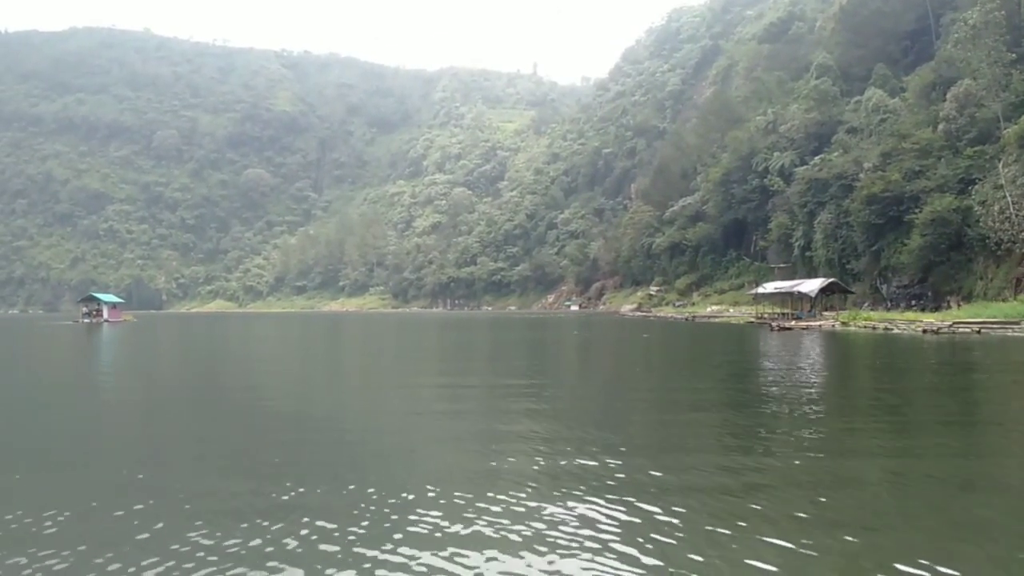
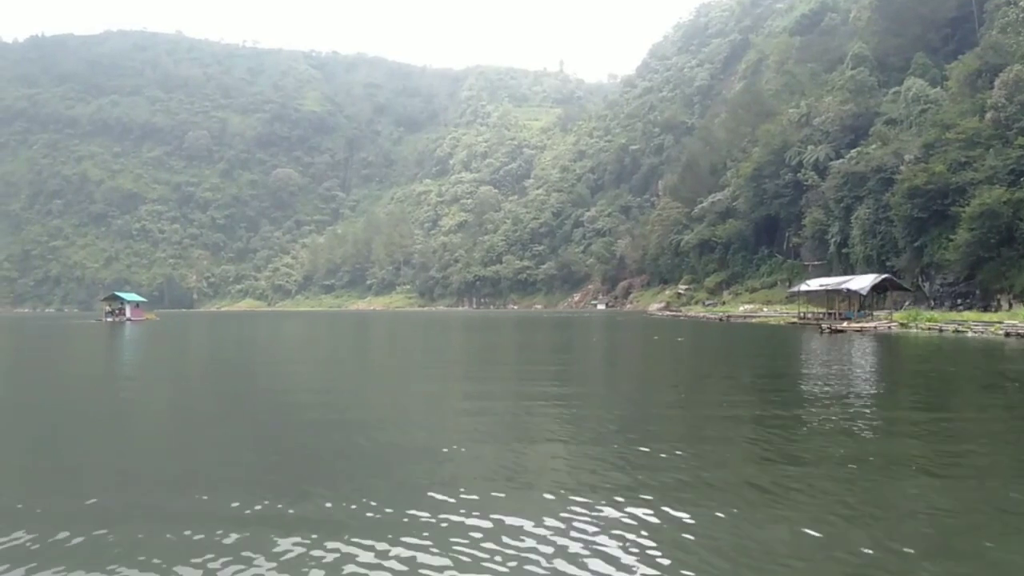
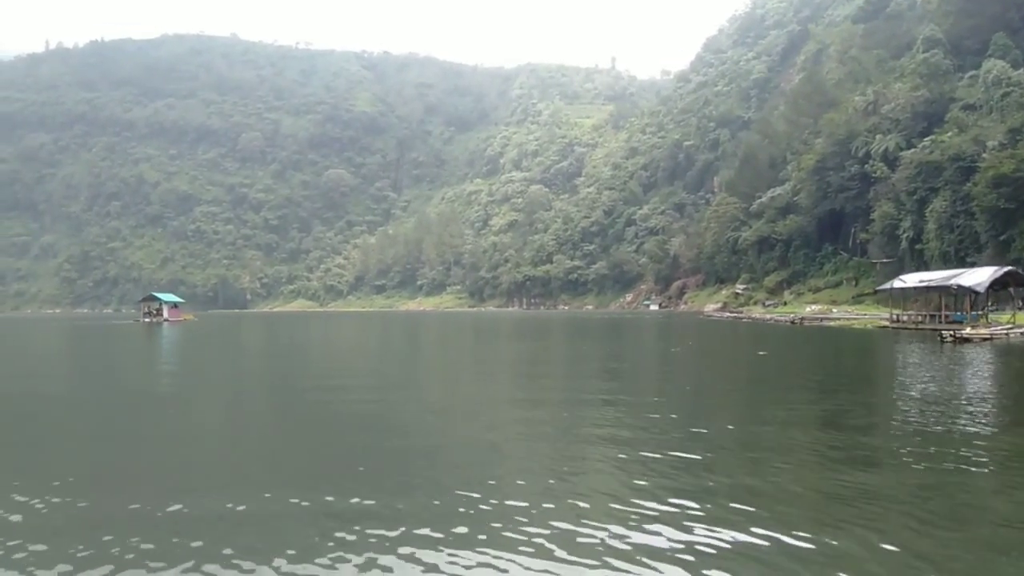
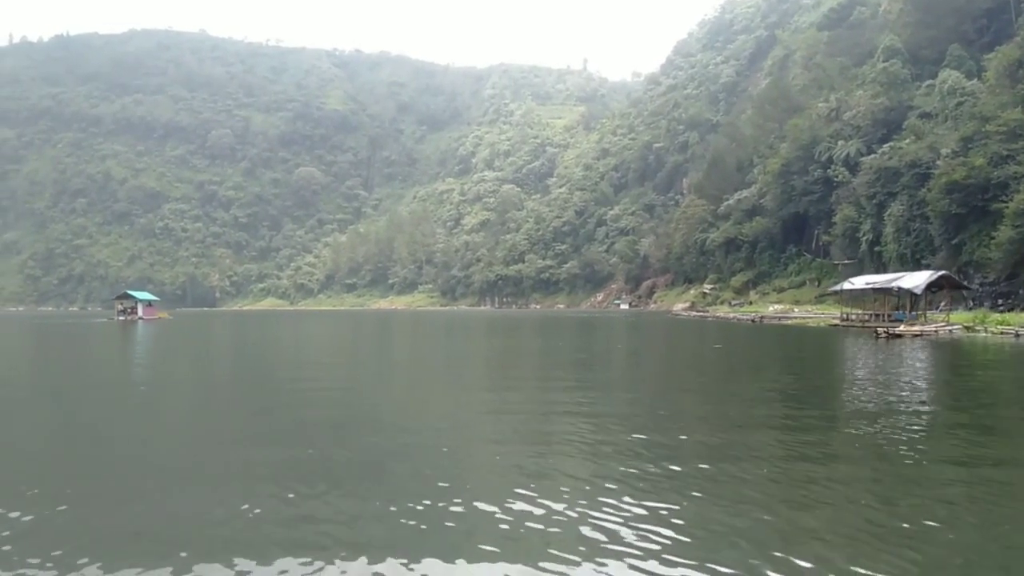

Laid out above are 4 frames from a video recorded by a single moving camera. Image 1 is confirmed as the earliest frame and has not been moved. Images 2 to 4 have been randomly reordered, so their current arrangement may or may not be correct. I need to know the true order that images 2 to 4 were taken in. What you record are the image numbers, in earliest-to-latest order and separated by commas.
2, 4, 3
